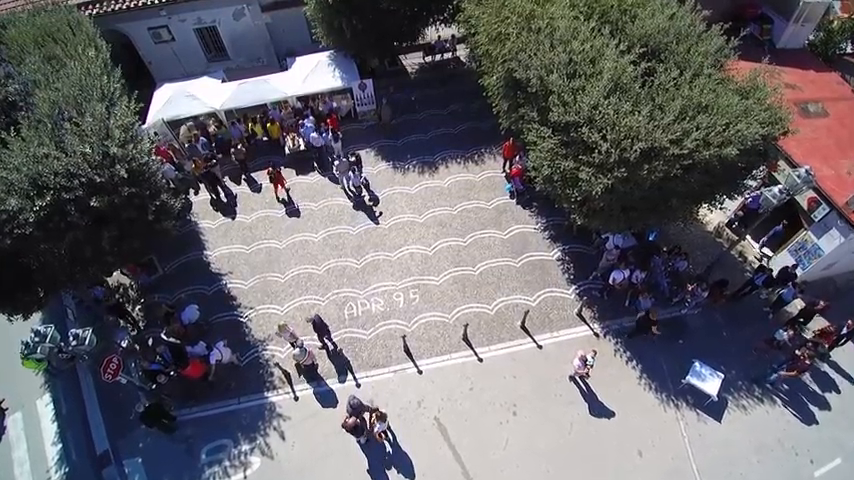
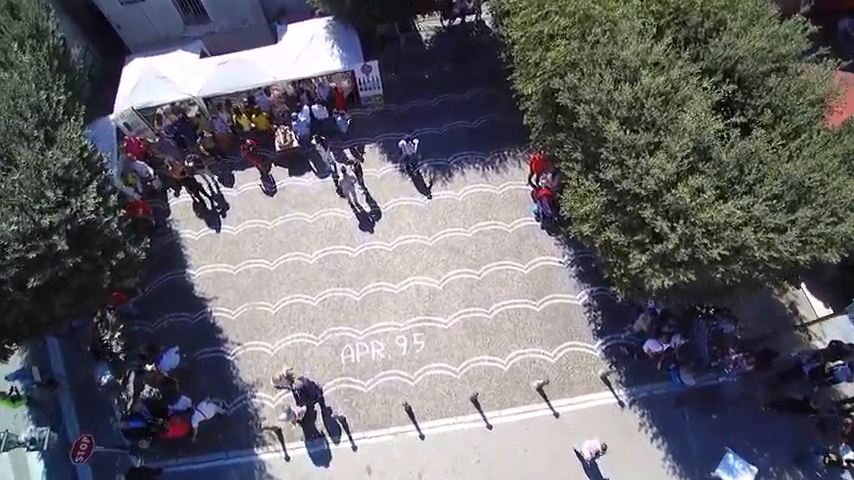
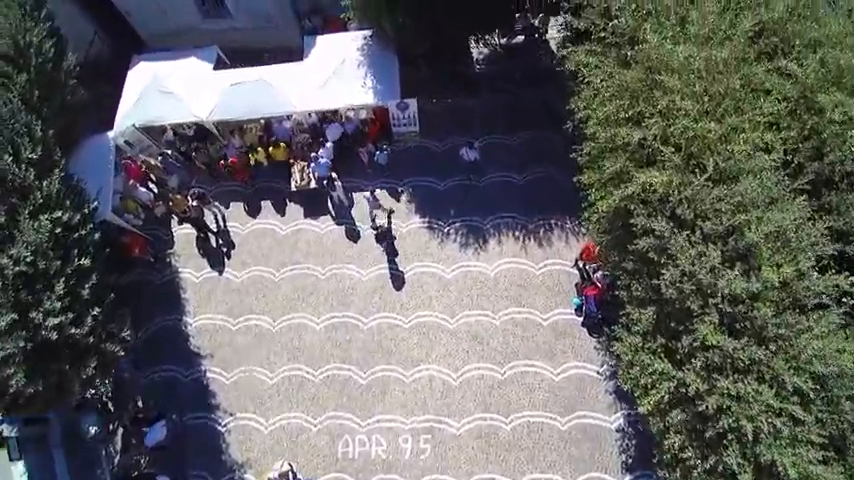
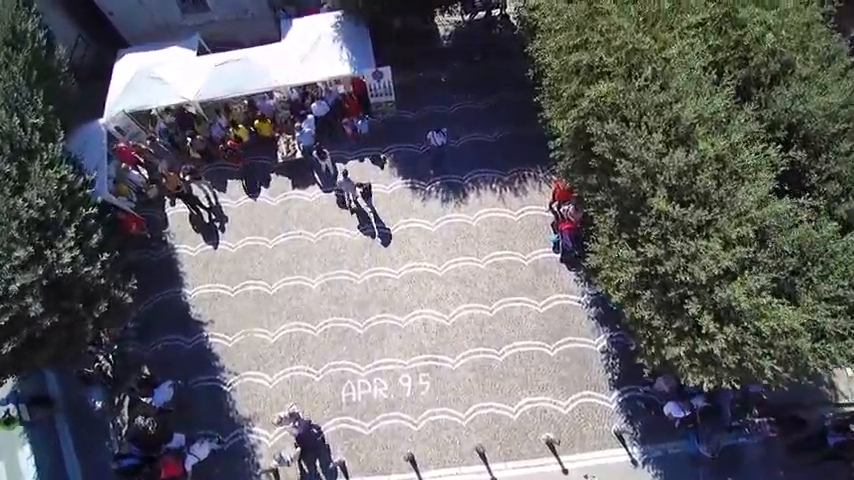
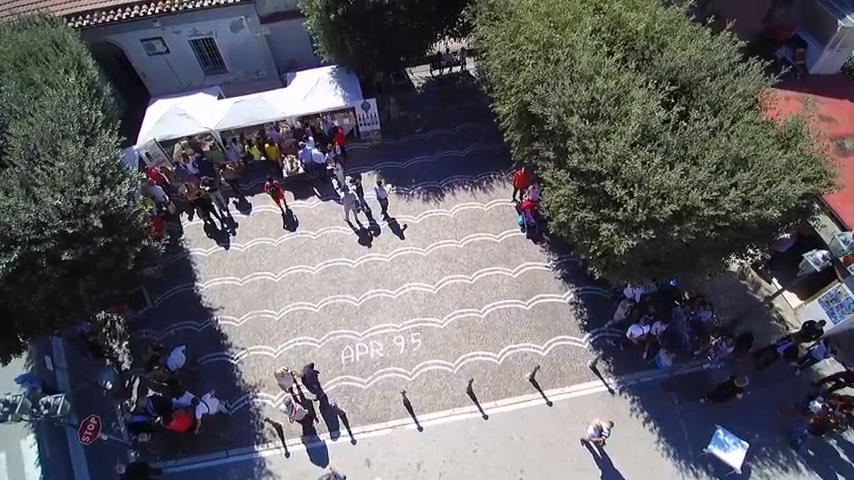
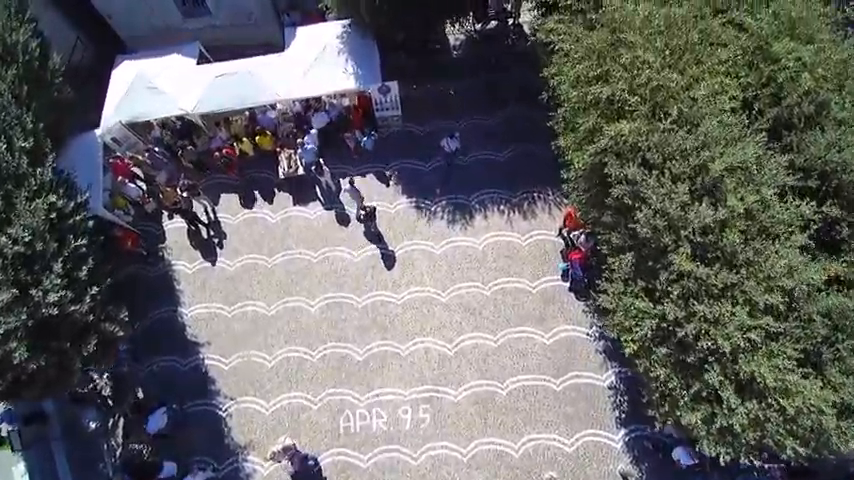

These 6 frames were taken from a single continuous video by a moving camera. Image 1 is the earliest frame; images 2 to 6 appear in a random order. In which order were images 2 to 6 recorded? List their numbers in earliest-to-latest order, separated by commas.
5, 2, 4, 6, 3
